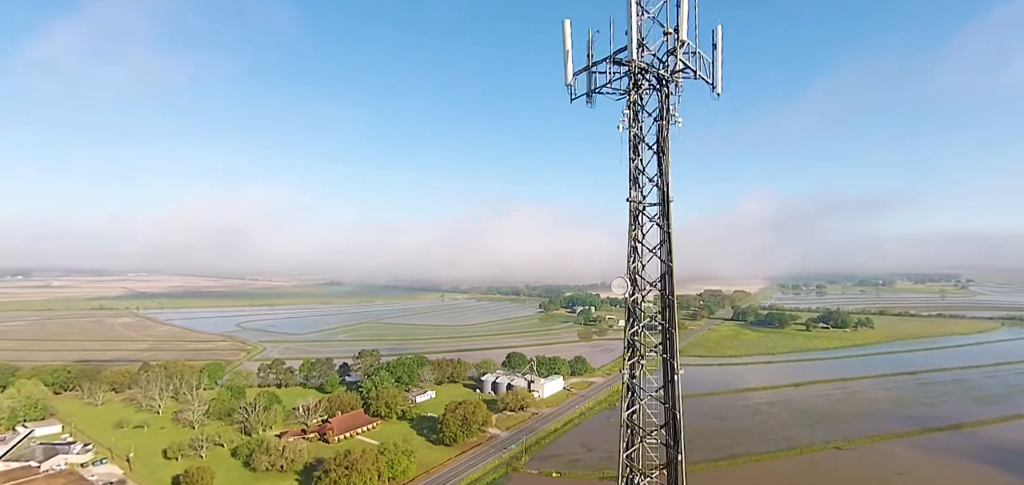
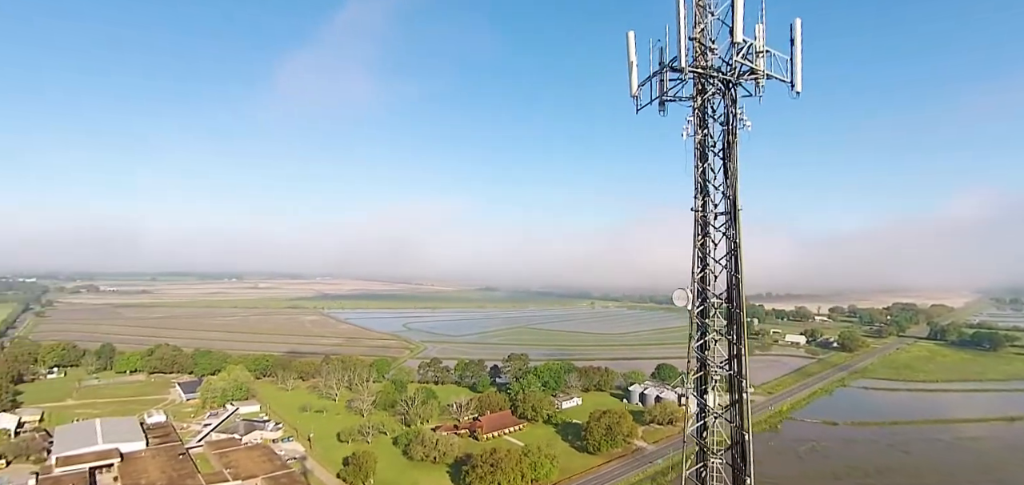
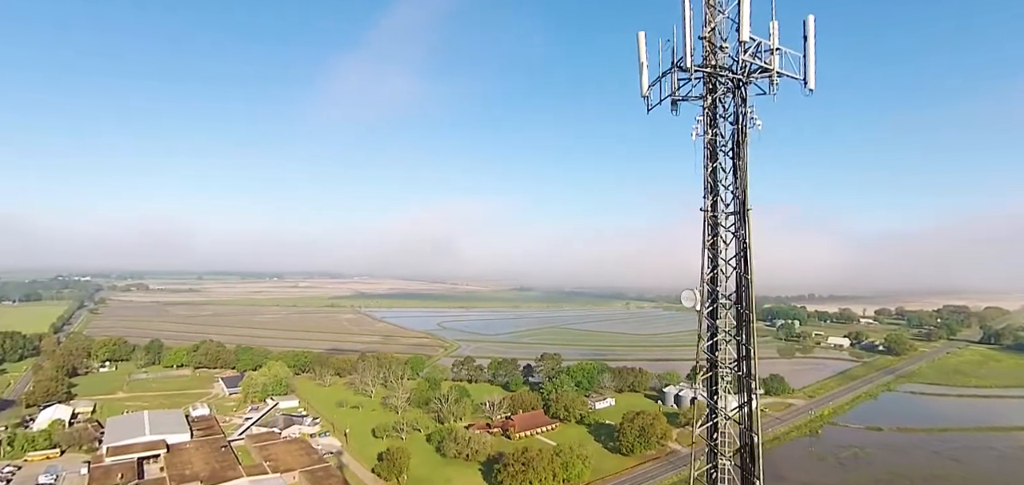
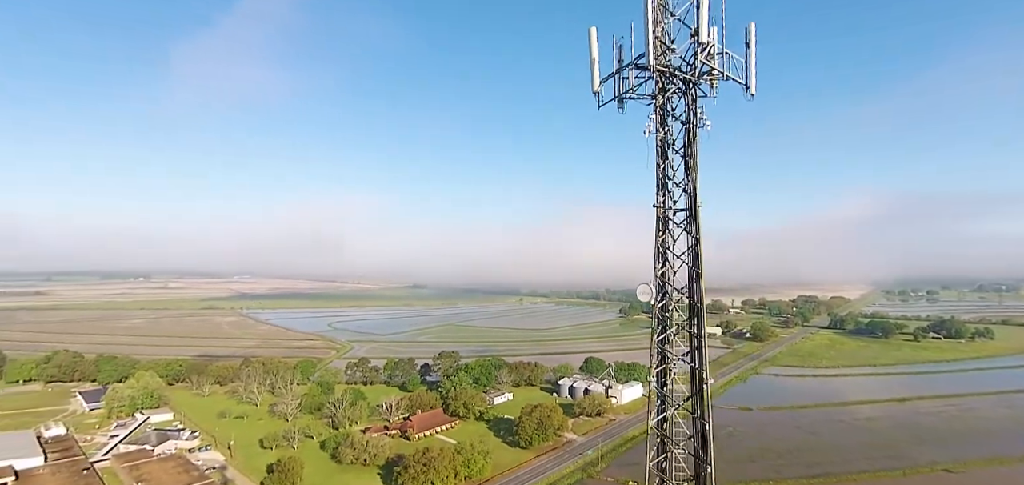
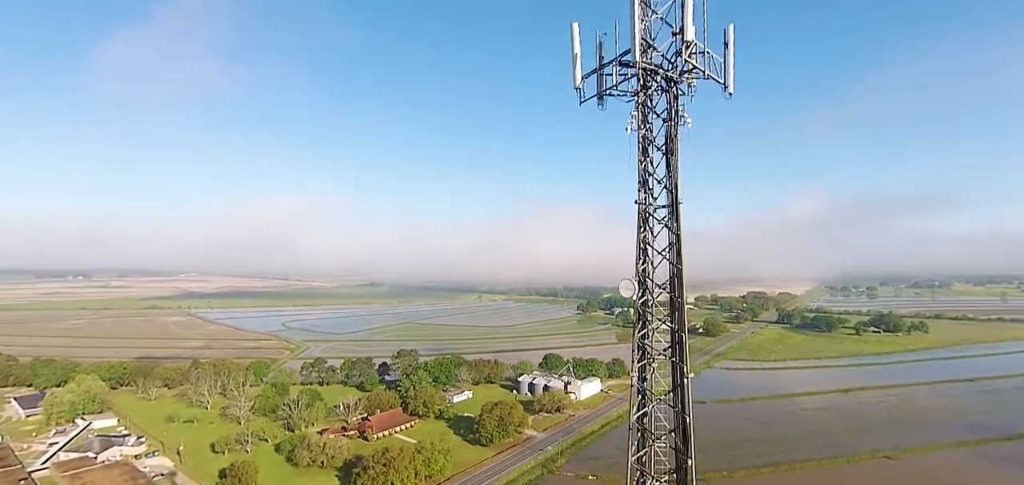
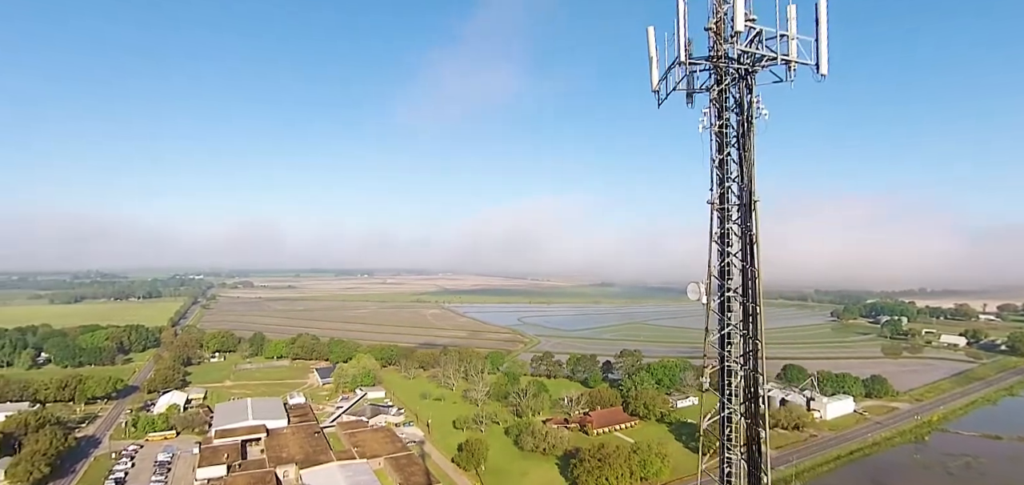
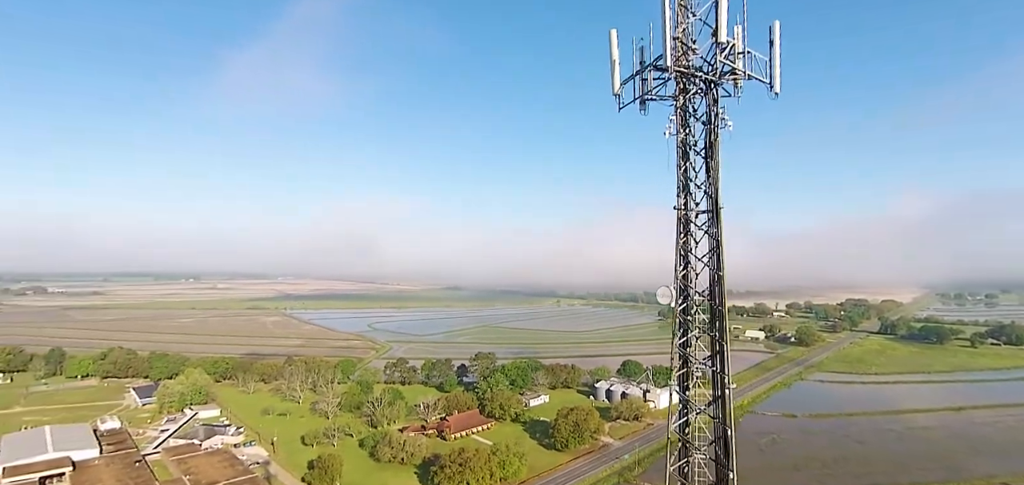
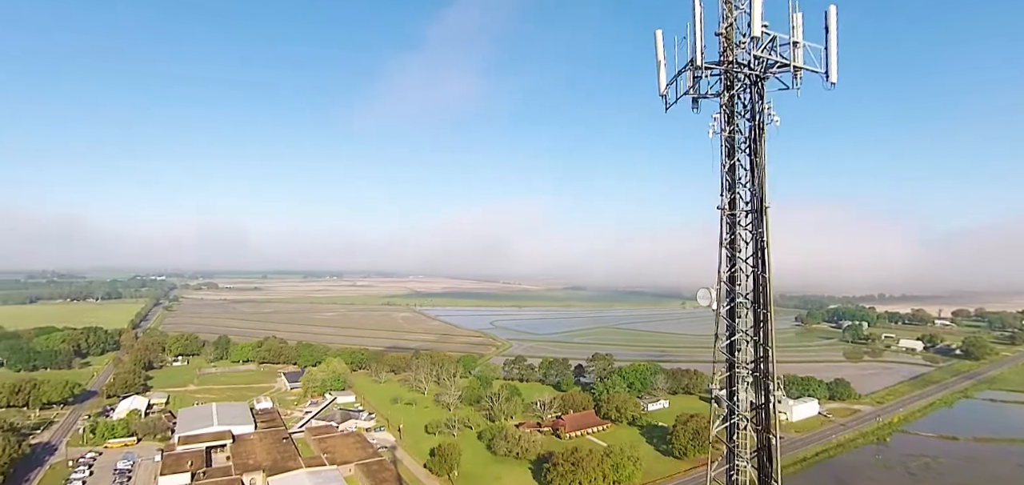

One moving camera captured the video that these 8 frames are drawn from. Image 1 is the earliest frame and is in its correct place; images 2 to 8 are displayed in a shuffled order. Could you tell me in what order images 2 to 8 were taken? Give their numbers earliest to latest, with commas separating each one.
5, 4, 7, 2, 3, 8, 6
